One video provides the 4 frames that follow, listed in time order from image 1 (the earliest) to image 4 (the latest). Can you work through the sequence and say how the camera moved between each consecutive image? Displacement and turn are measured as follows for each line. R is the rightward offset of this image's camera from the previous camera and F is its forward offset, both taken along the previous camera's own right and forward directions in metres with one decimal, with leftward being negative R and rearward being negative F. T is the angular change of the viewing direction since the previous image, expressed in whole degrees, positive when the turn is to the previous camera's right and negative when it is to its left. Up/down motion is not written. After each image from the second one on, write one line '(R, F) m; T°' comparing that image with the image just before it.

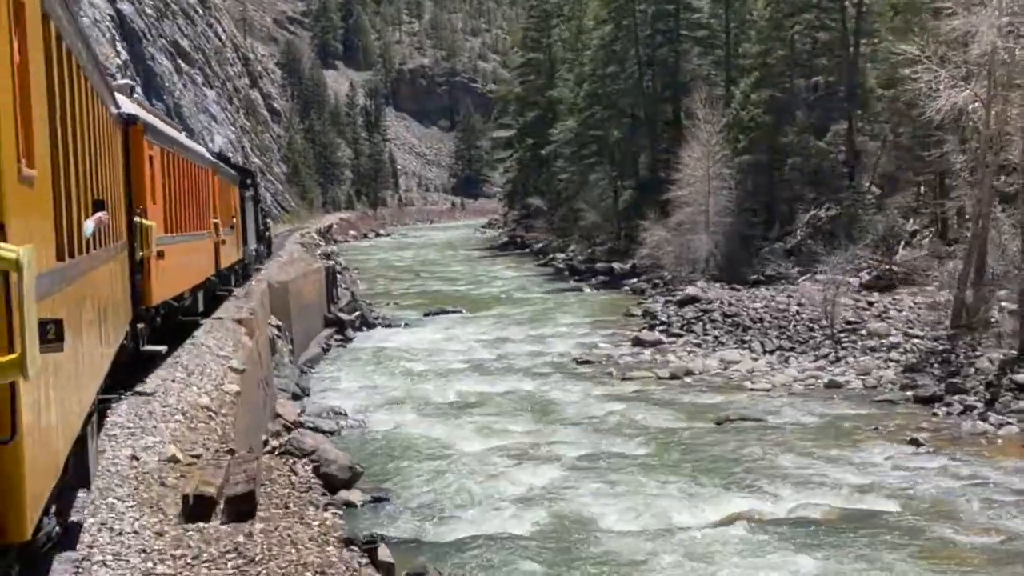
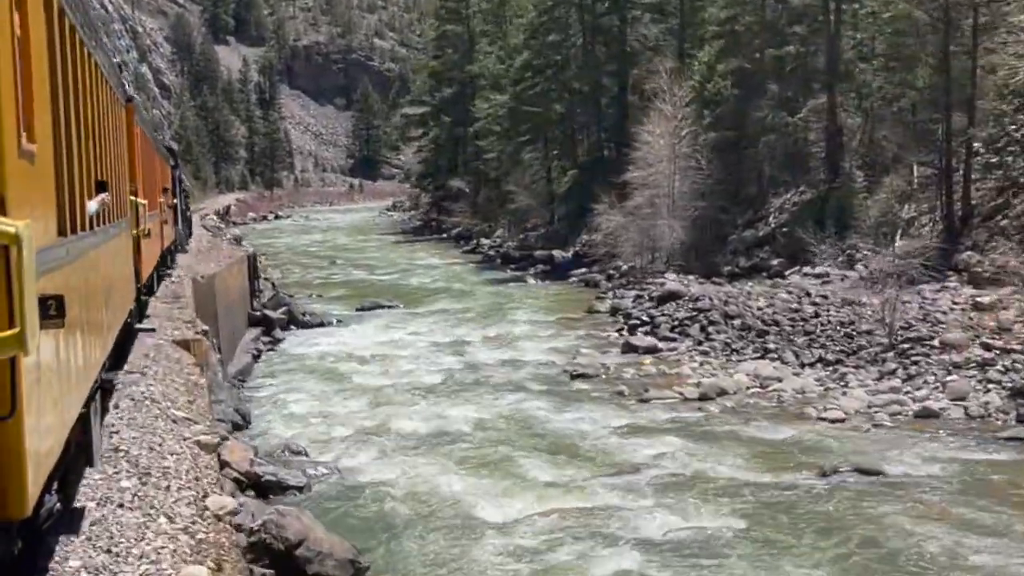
(-1.2, +4.2) m; +4°
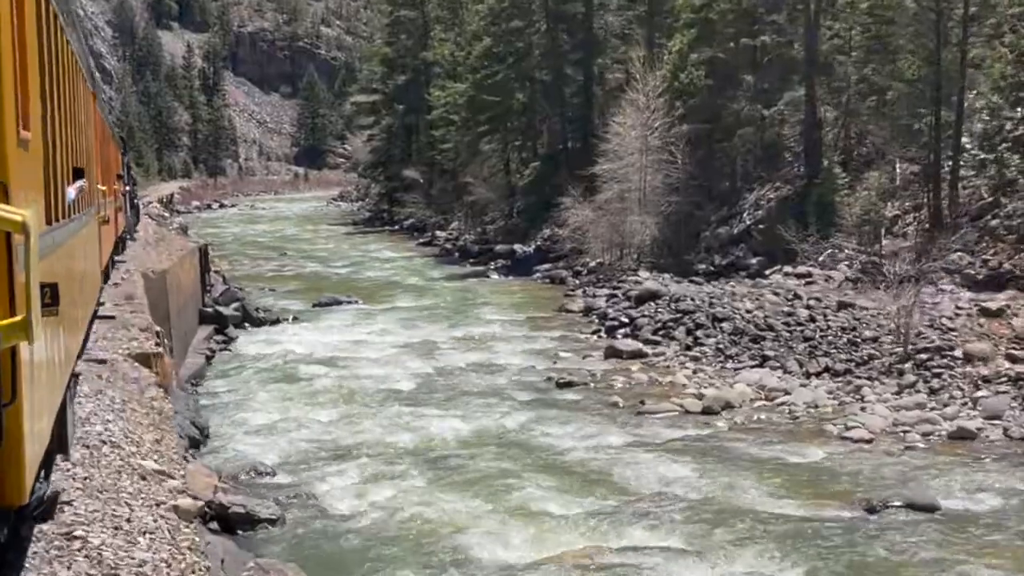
(-0.5, +1.5) m; +2°
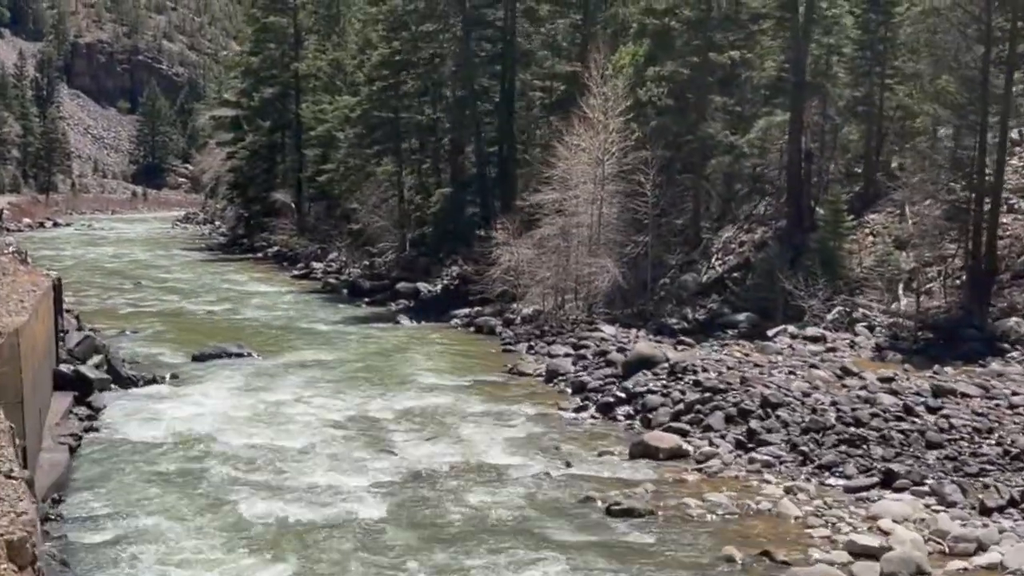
(-1.7, +5.8) m; +7°
